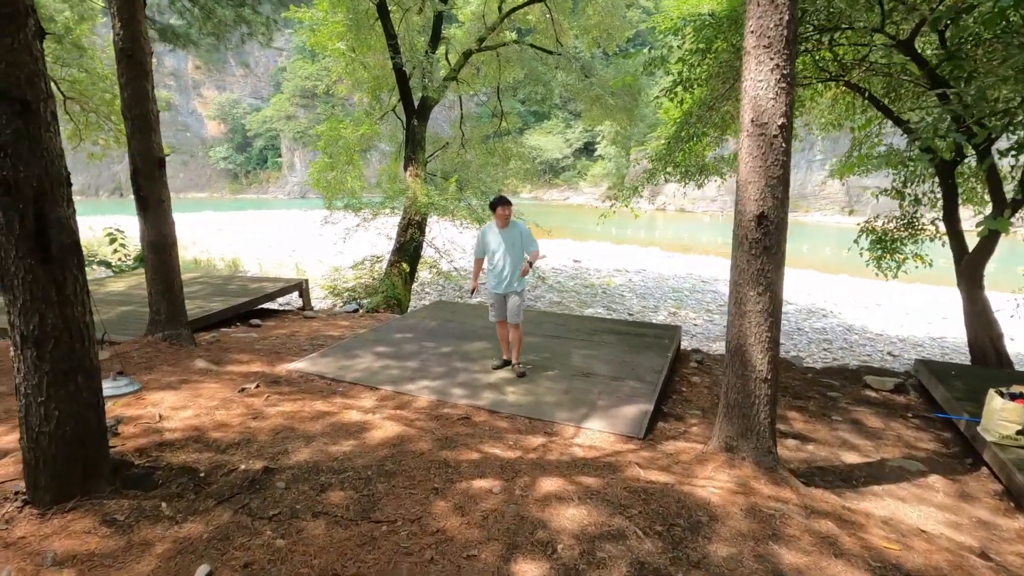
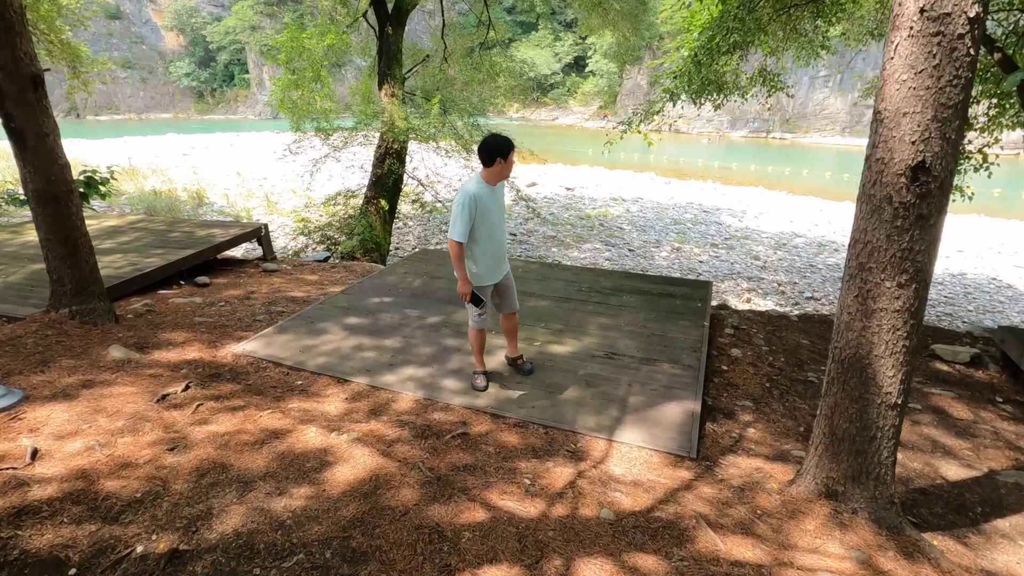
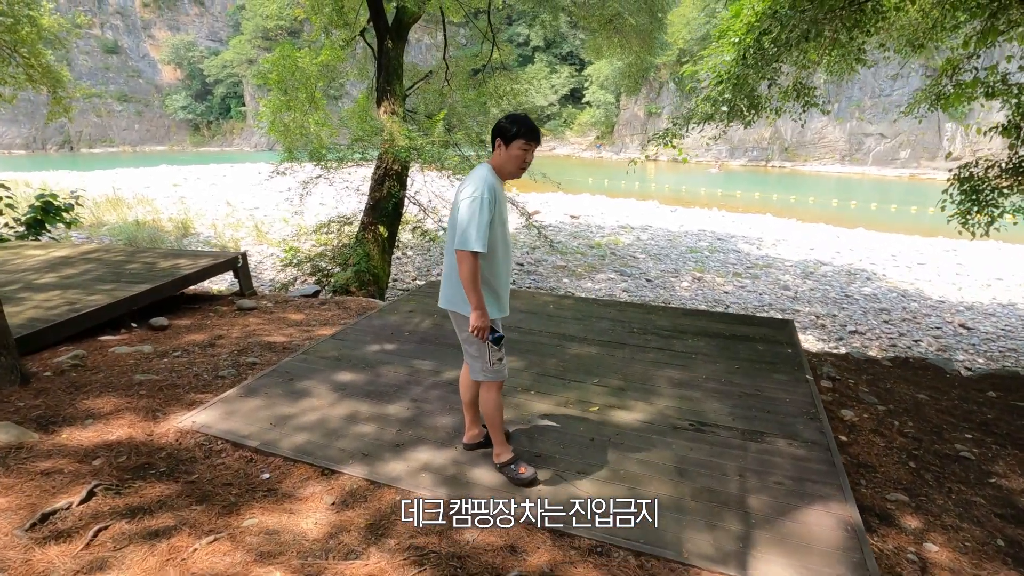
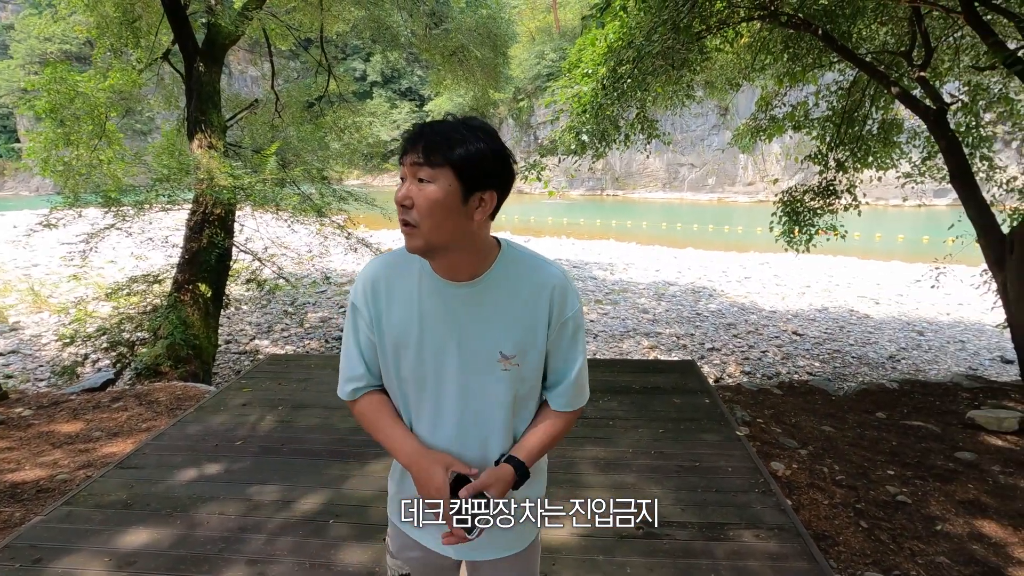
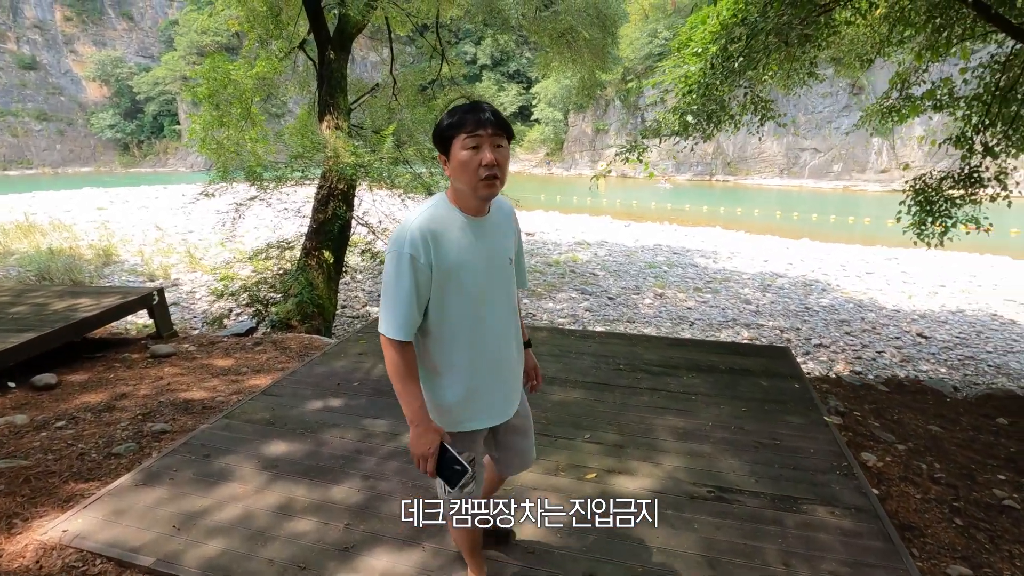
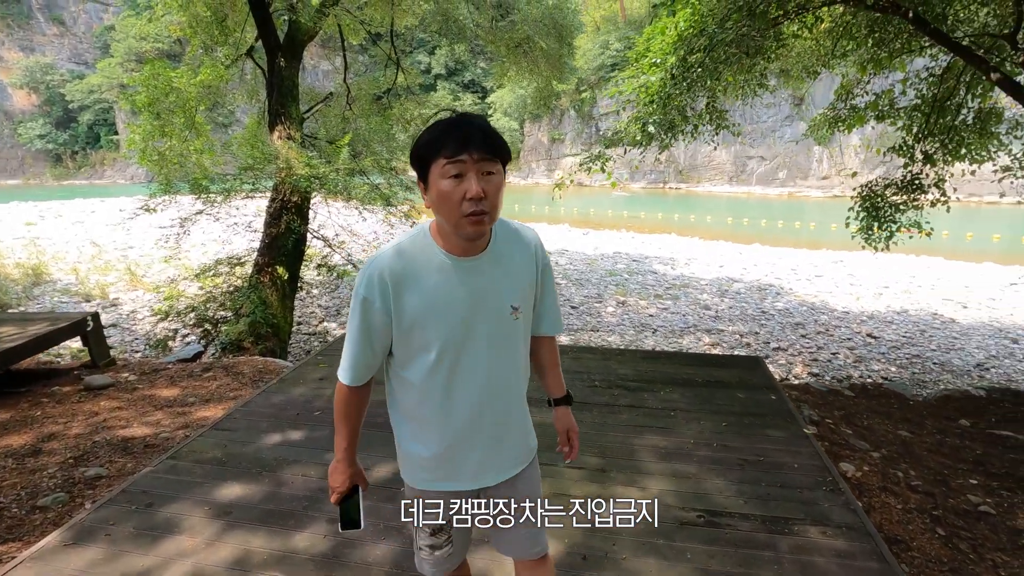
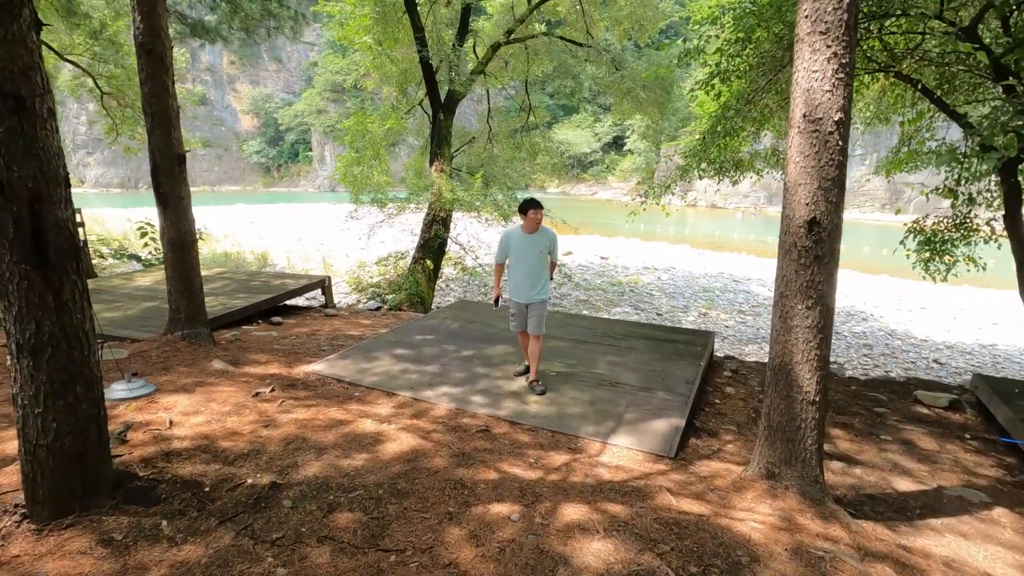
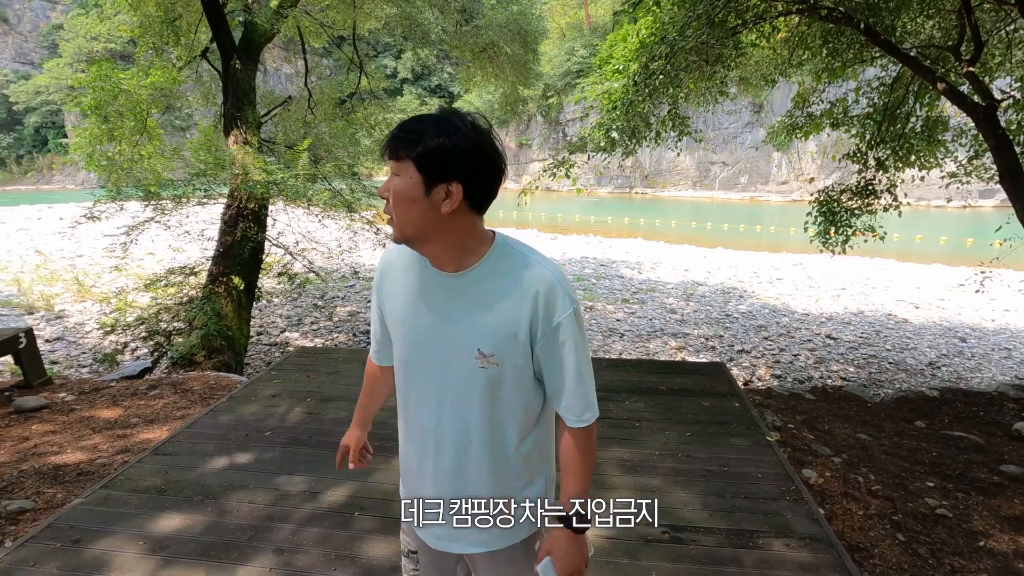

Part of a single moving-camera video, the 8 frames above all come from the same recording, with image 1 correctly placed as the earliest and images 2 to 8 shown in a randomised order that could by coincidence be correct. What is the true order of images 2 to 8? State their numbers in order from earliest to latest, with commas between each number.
7, 2, 3, 5, 6, 4, 8
